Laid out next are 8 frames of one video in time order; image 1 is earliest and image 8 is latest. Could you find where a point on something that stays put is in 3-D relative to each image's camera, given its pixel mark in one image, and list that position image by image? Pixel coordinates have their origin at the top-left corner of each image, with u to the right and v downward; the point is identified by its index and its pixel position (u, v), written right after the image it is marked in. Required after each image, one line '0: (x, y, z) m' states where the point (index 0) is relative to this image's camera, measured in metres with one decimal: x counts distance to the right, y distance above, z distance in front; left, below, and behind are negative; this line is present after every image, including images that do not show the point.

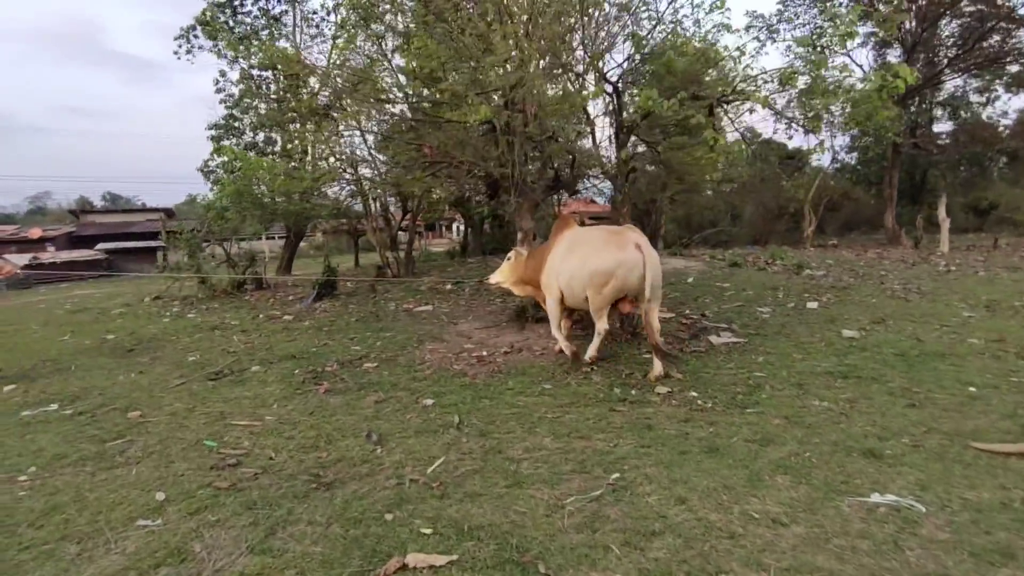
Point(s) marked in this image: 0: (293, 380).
0: (-1.8, -0.8, +5.0) m
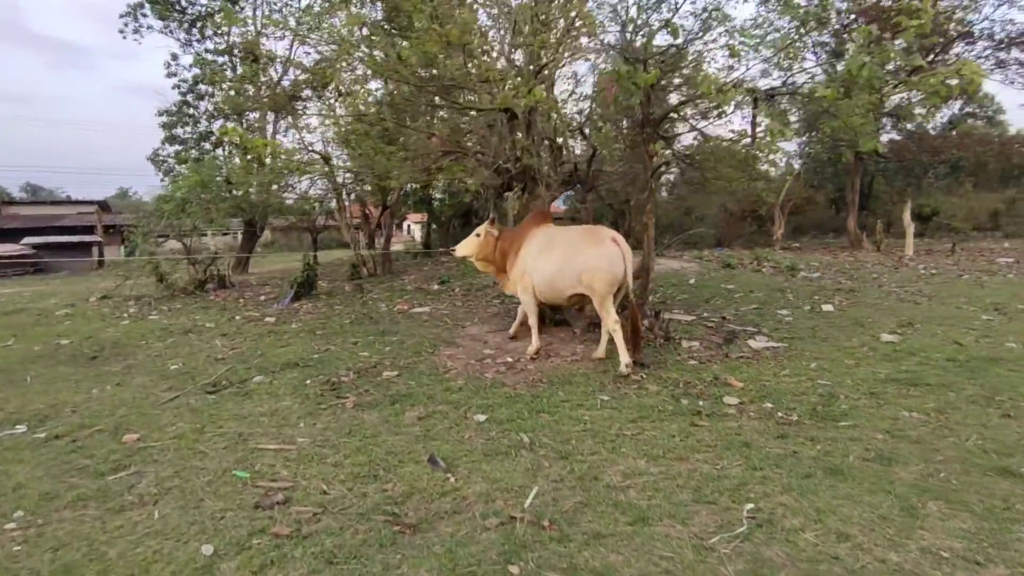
0: (-1.4, -0.8, +4.4) m
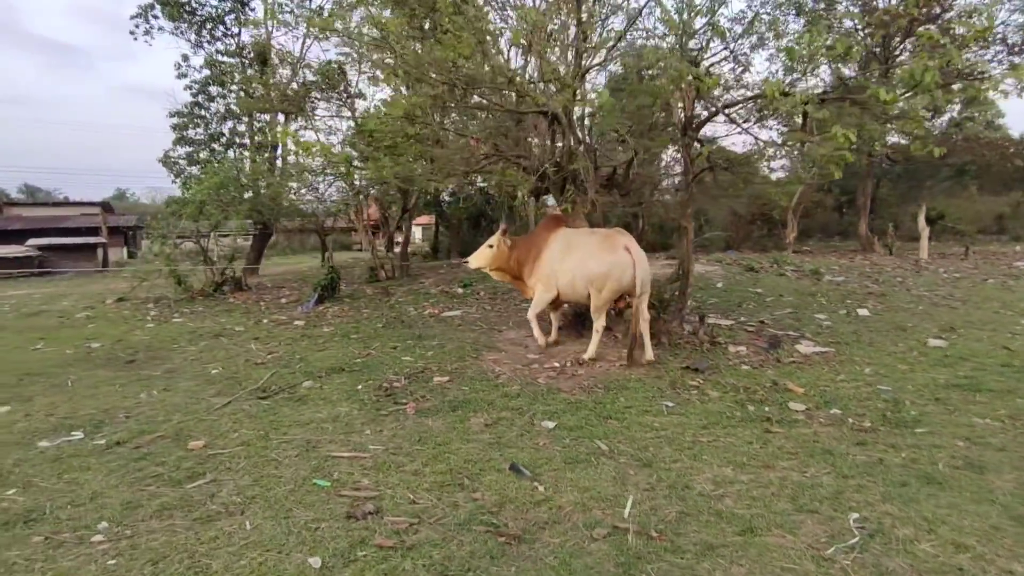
0: (-1.0, -0.8, +4.3) m
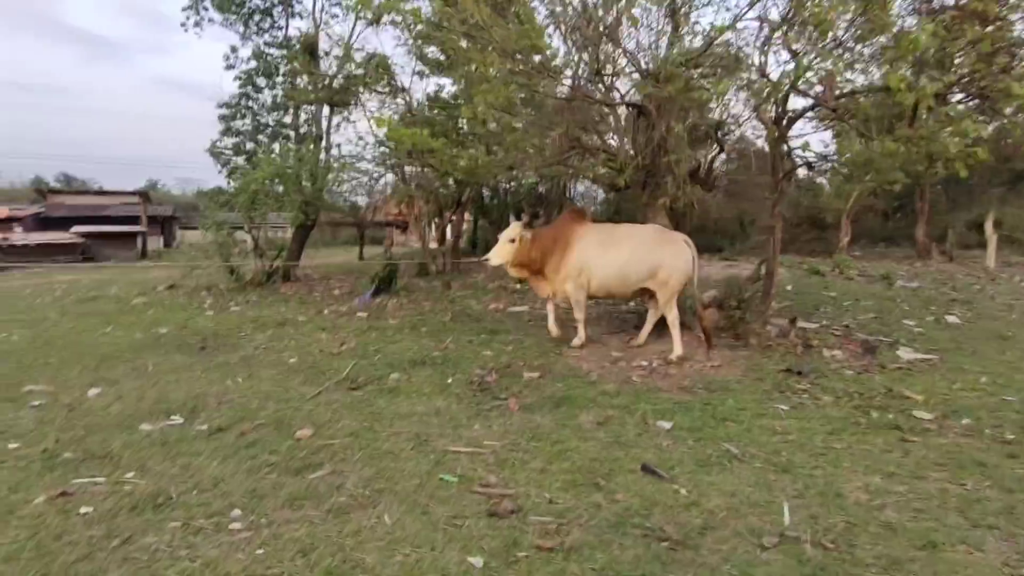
0: (-0.4, -0.7, +4.2) m
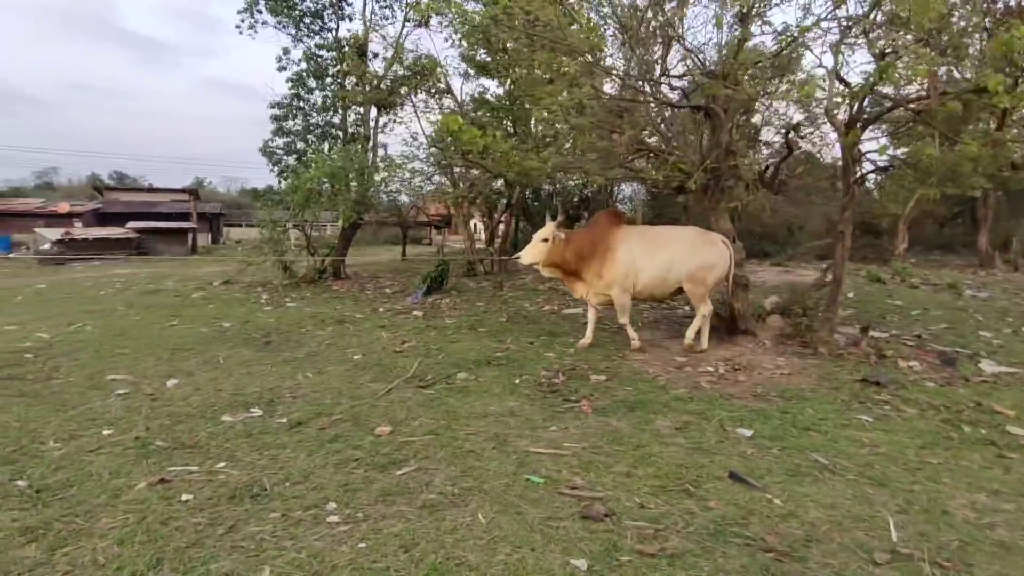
0: (+0.1, -0.7, +4.2) m
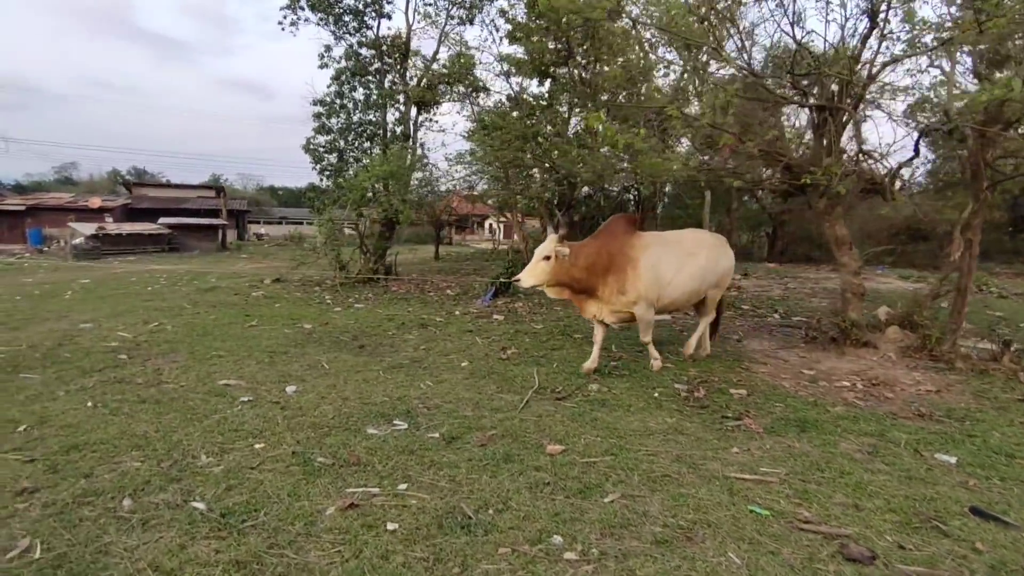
0: (+1.1, -0.8, +3.9) m
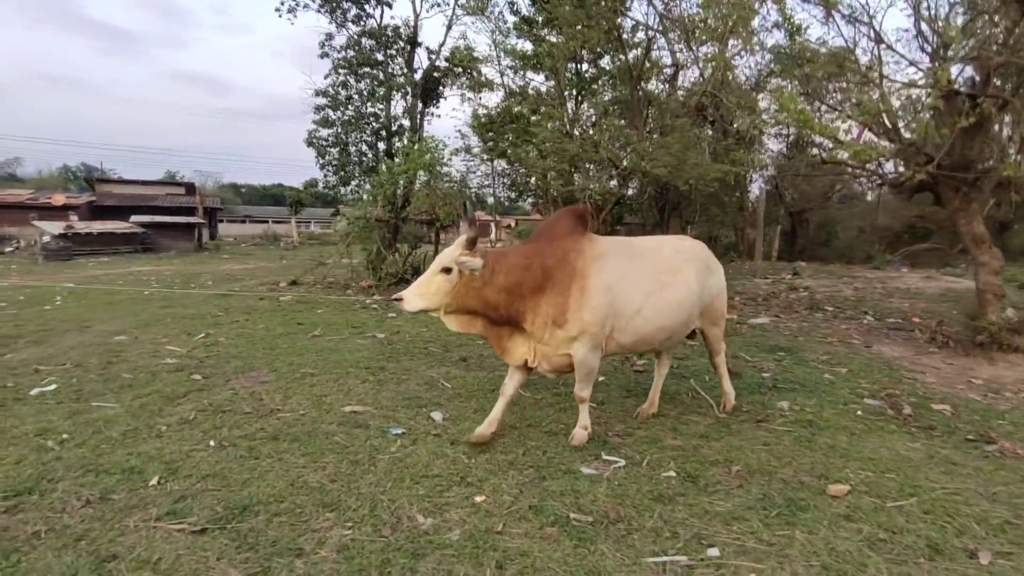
0: (+2.2, -0.8, +3.4) m
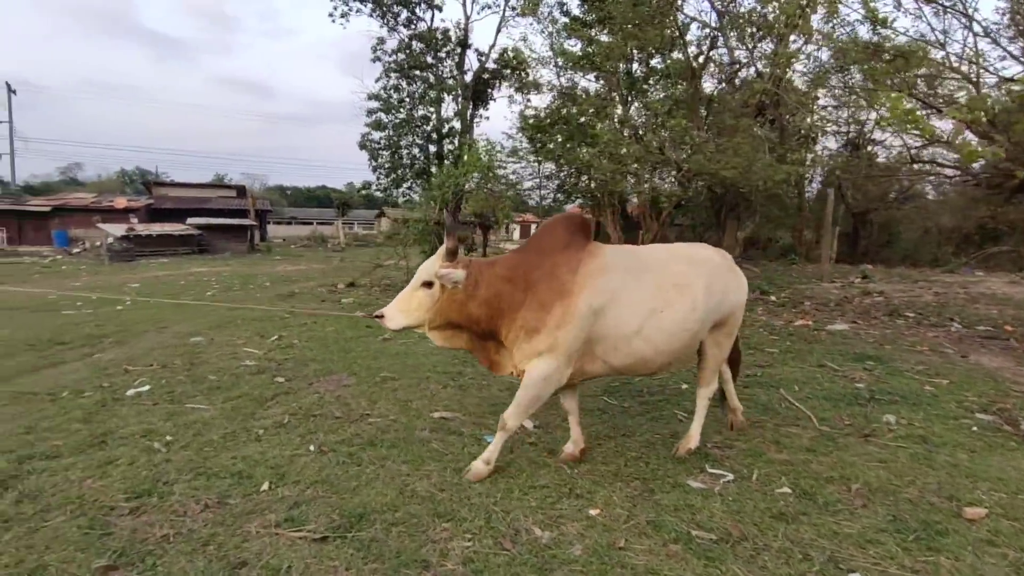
0: (+2.7, -0.8, +3.2) m
